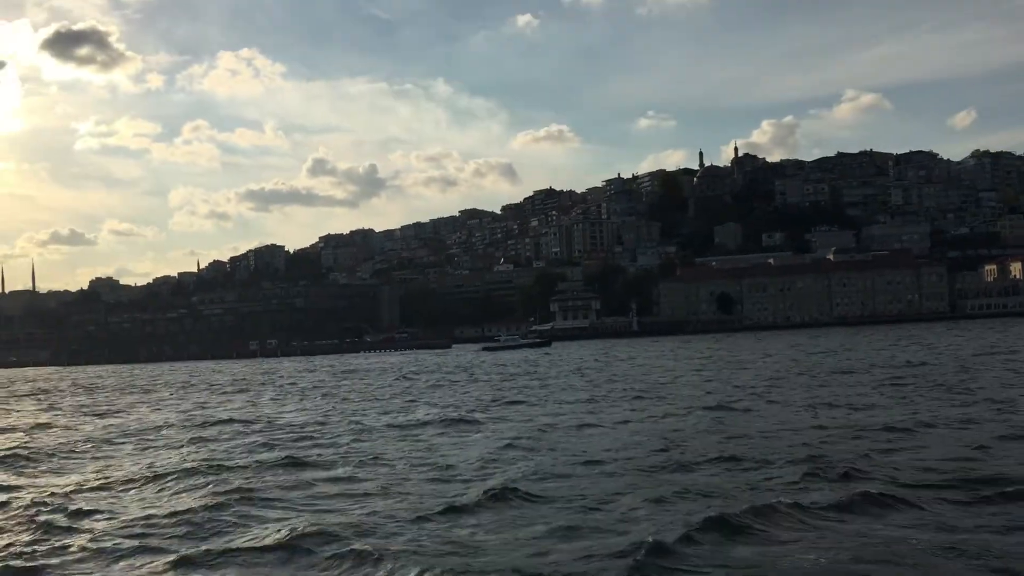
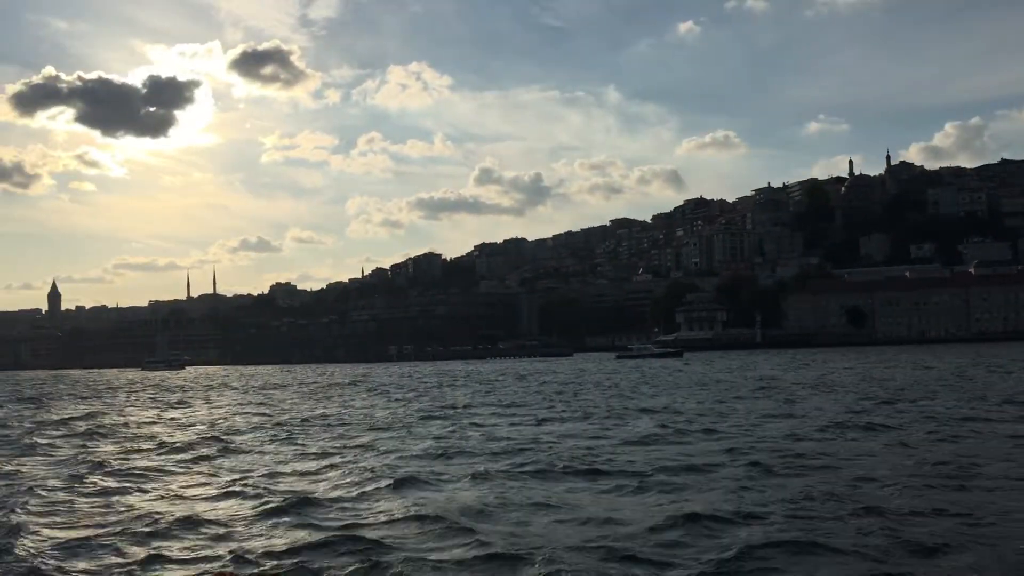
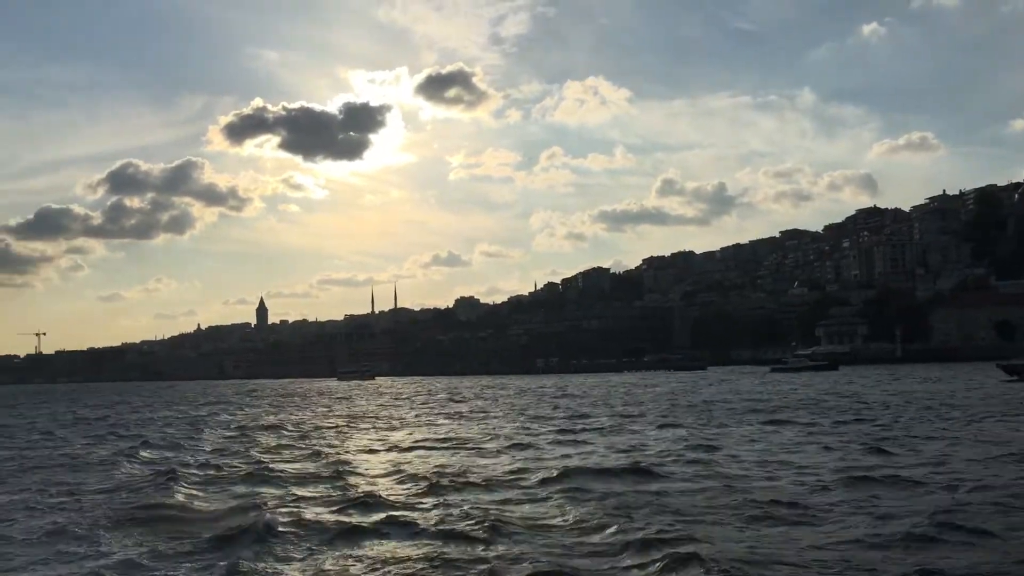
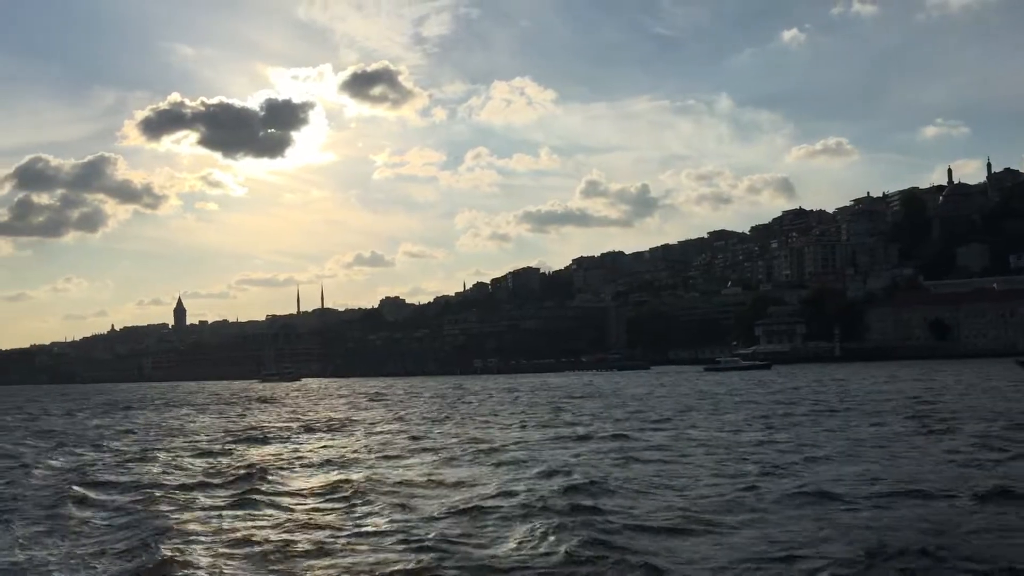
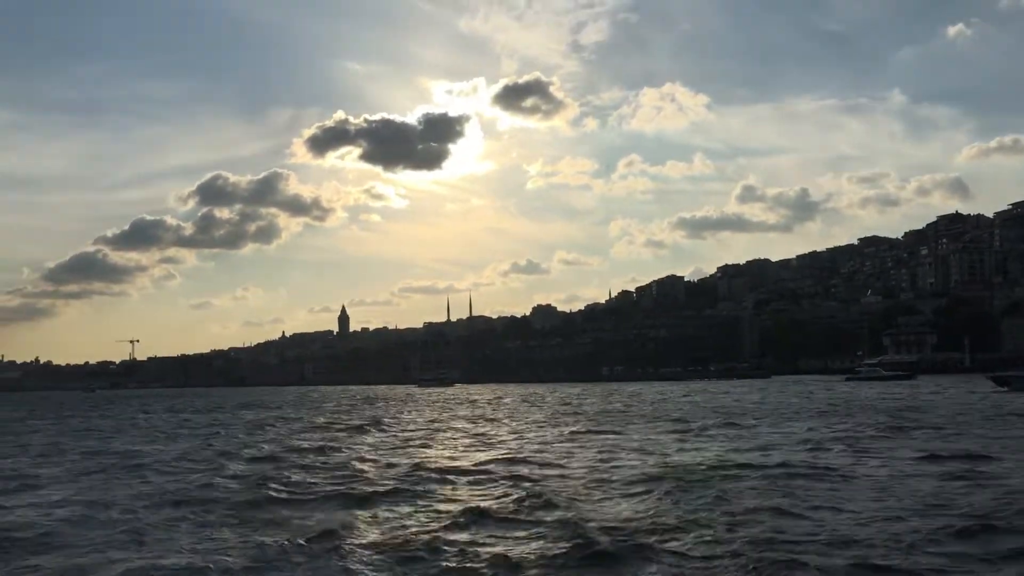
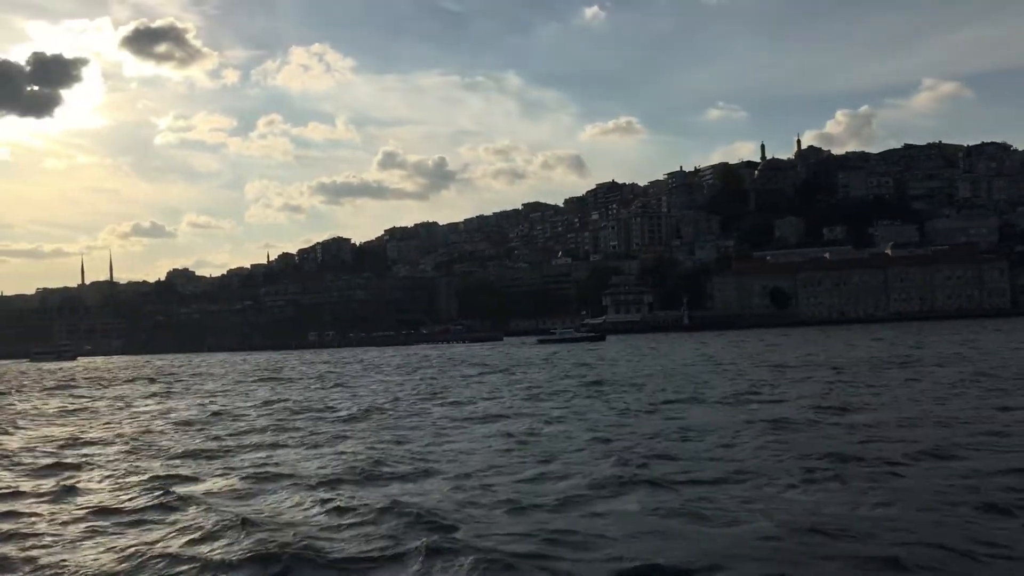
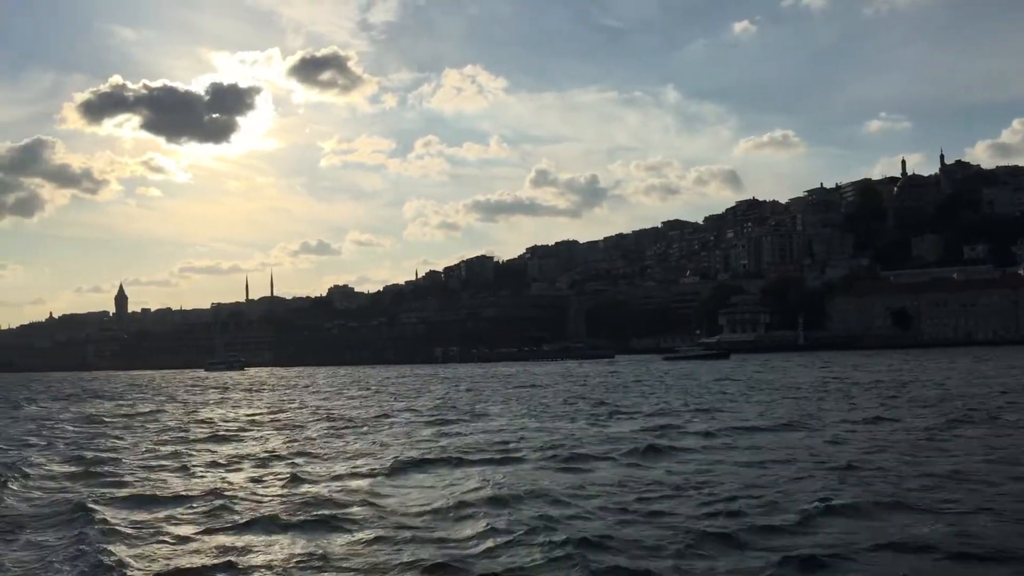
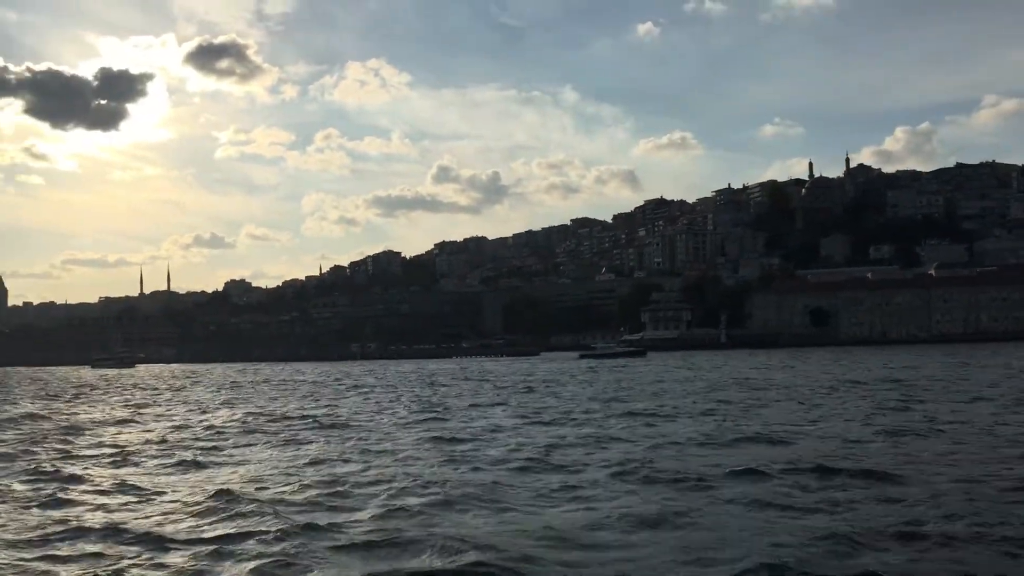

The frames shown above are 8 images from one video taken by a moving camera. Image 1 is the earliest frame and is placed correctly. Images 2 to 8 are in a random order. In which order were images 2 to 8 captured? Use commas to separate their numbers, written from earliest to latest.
6, 8, 2, 7, 4, 3, 5
